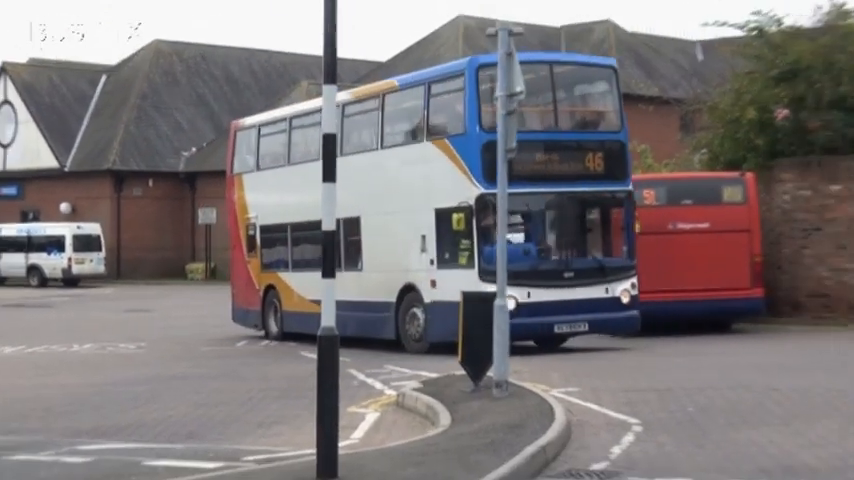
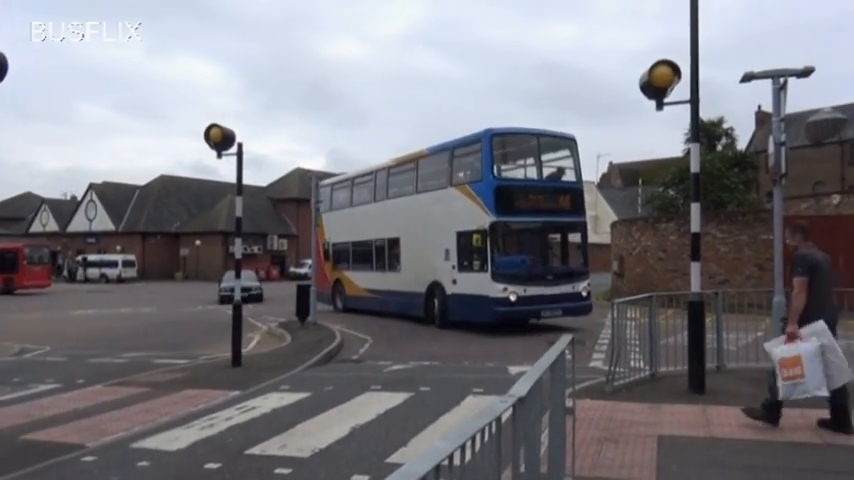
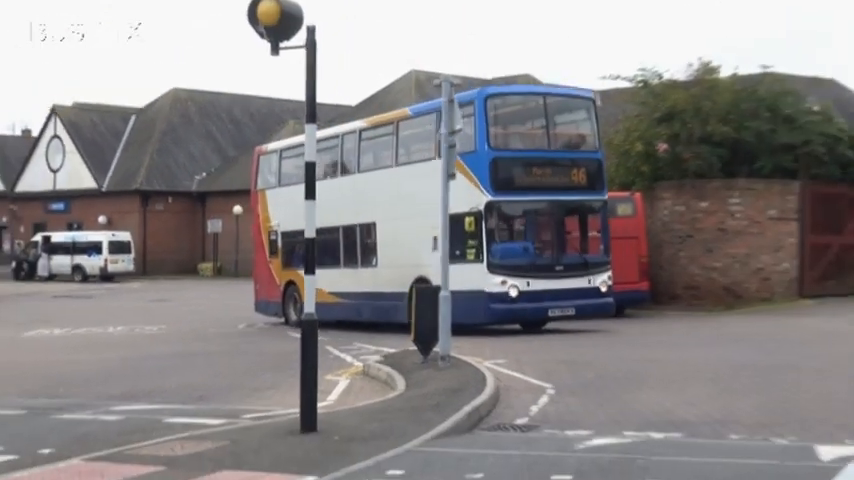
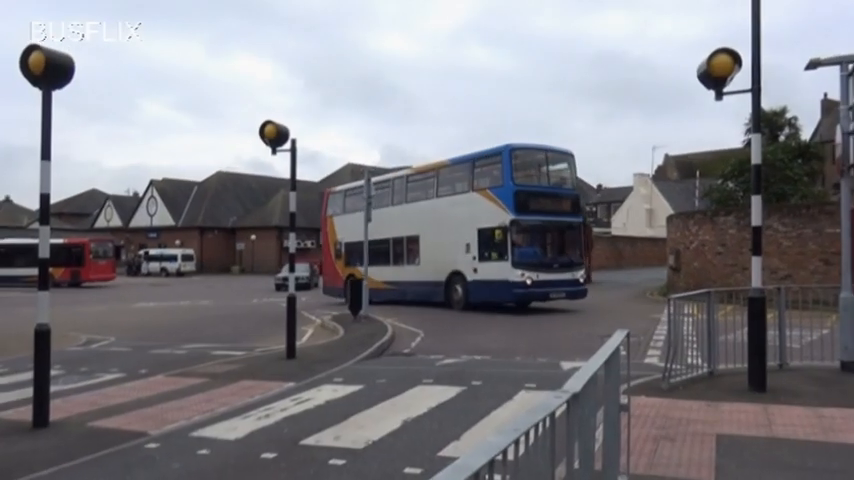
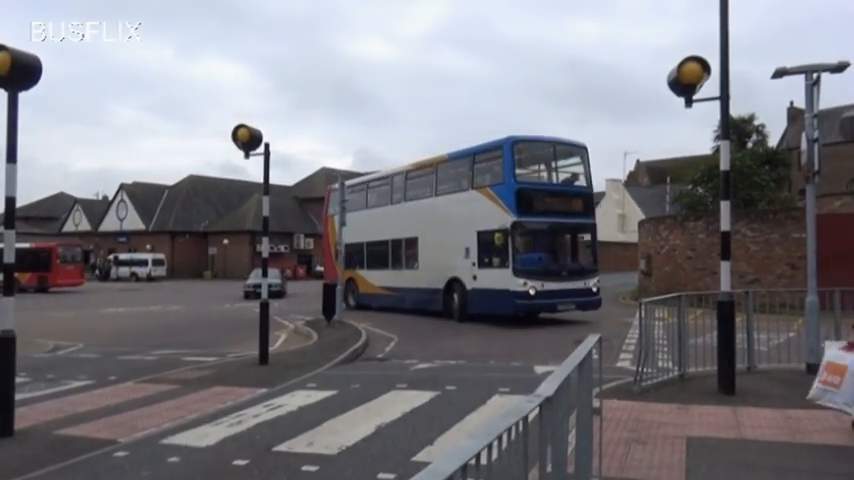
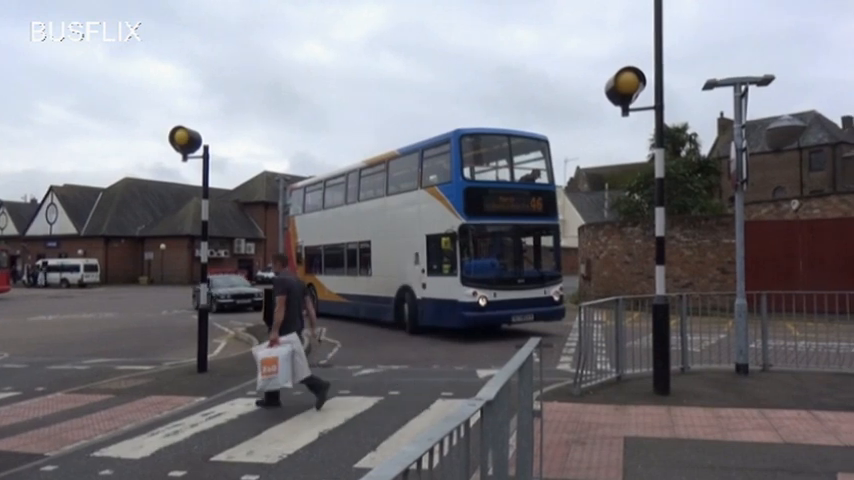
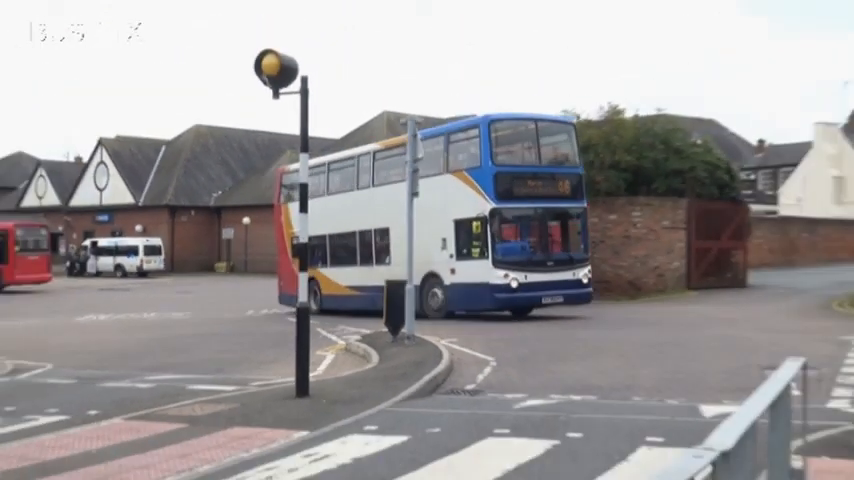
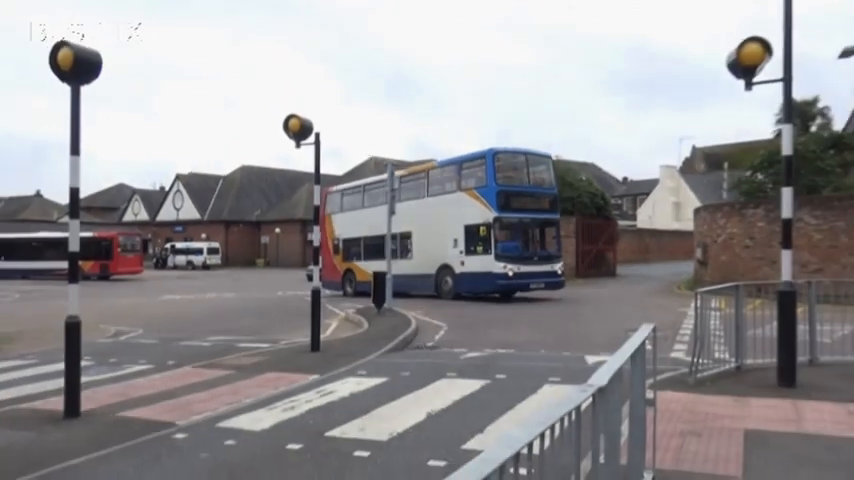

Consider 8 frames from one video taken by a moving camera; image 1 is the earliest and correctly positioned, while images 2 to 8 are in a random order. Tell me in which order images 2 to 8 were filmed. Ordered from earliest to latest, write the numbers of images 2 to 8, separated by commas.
3, 7, 8, 4, 5, 2, 6
